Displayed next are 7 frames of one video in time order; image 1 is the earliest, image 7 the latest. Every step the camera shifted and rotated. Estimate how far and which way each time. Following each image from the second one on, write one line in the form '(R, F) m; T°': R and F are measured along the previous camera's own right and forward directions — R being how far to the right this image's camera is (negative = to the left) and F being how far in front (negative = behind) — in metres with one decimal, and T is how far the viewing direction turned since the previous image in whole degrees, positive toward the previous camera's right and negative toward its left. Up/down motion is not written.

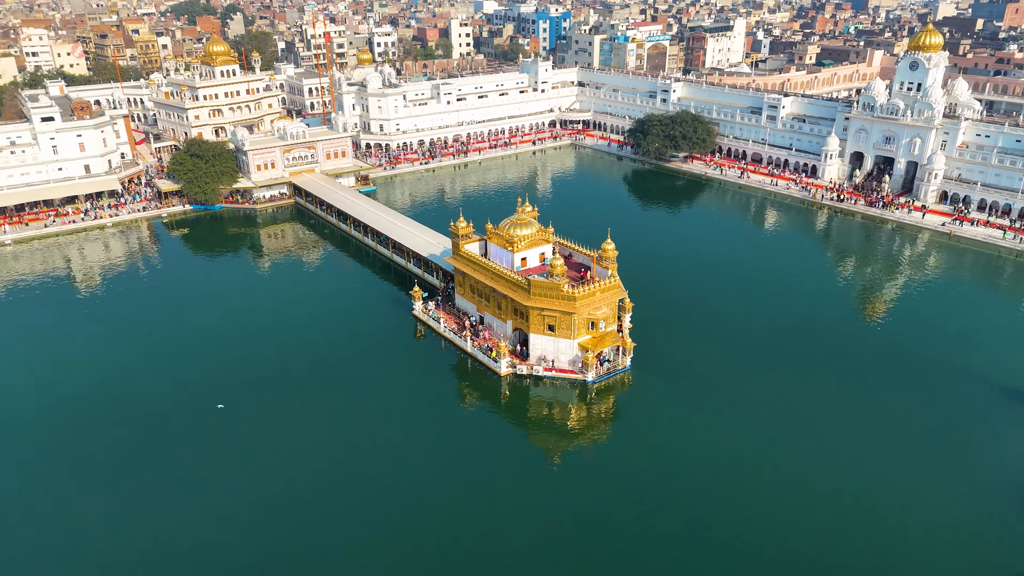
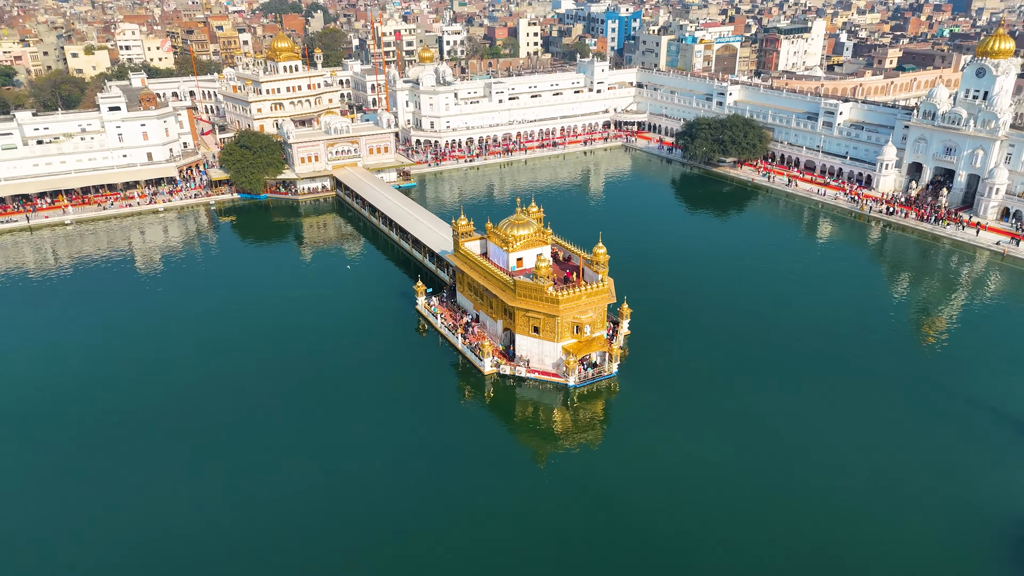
(+3.2, +0.2) m; -7°
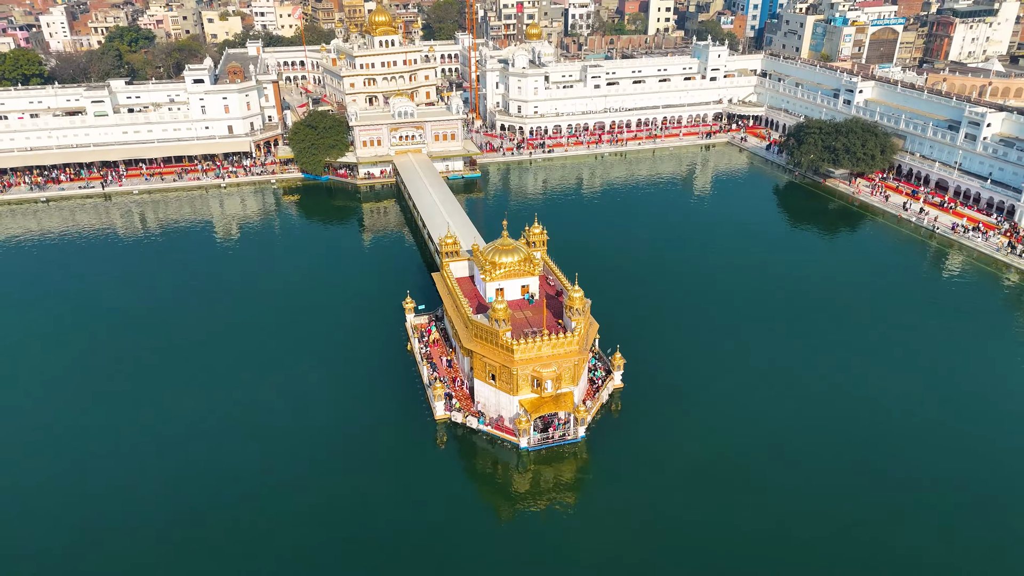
(+5.4, +3.6) m; -12°
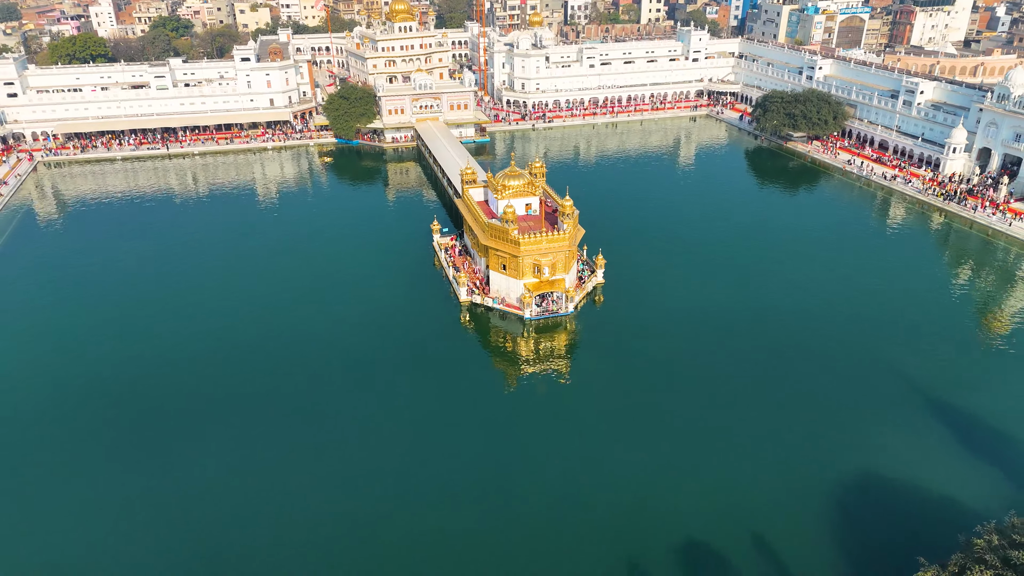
(-0.1, -6.6) m; 0°
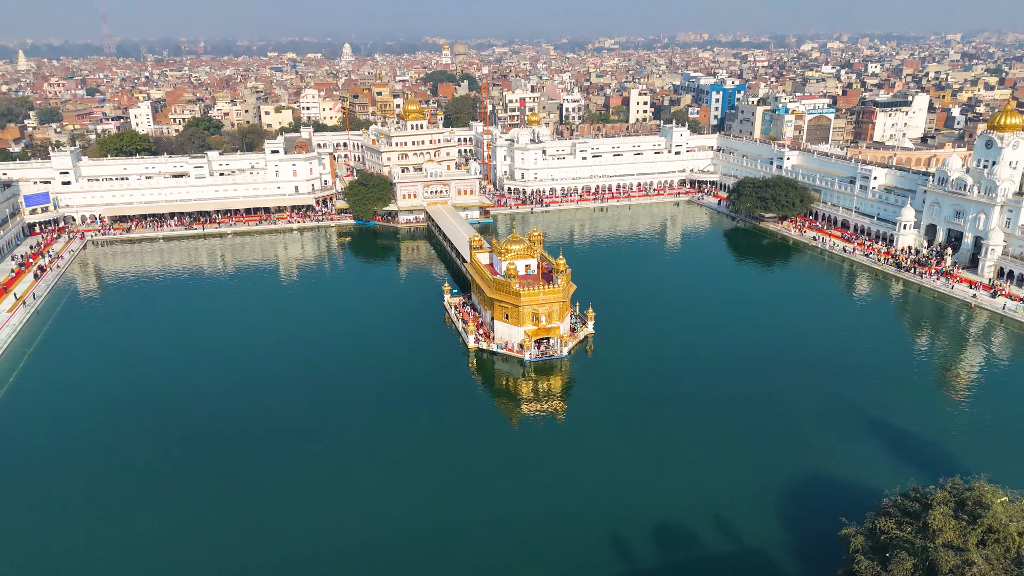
(-0.1, -4.2) m; 0°
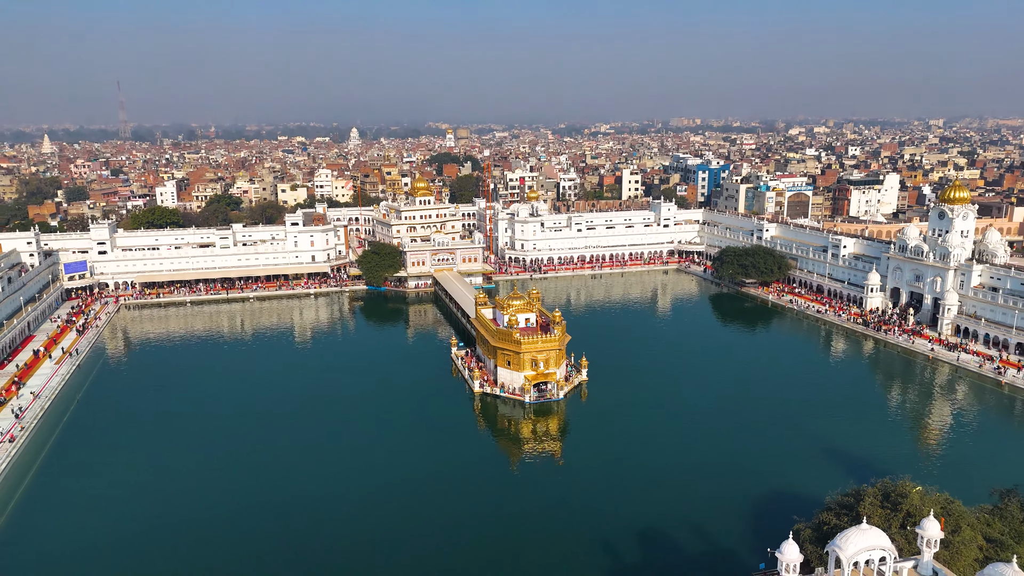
(-0.1, -3.9) m; 0°
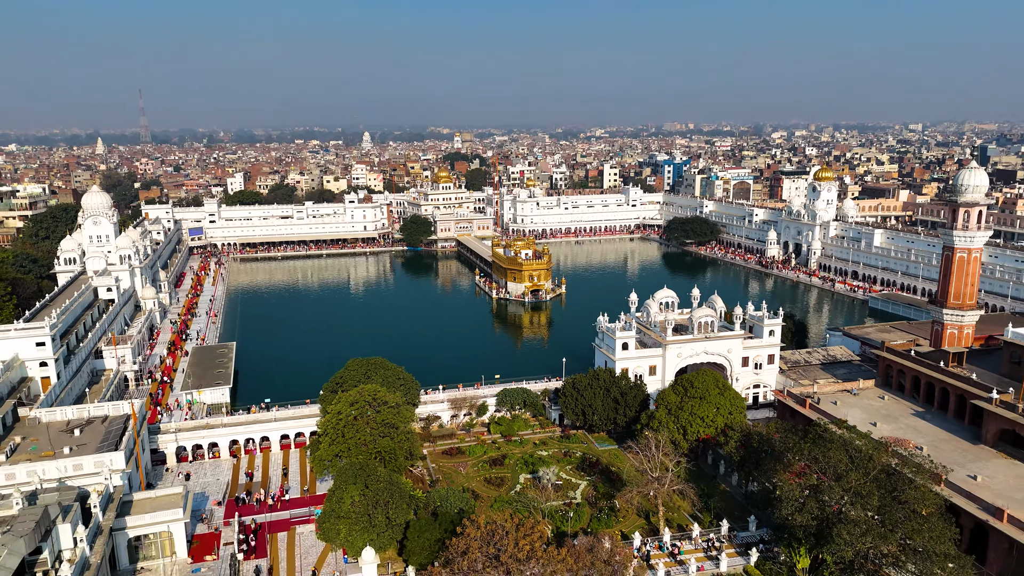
(-0.4, -20.0) m; 0°
